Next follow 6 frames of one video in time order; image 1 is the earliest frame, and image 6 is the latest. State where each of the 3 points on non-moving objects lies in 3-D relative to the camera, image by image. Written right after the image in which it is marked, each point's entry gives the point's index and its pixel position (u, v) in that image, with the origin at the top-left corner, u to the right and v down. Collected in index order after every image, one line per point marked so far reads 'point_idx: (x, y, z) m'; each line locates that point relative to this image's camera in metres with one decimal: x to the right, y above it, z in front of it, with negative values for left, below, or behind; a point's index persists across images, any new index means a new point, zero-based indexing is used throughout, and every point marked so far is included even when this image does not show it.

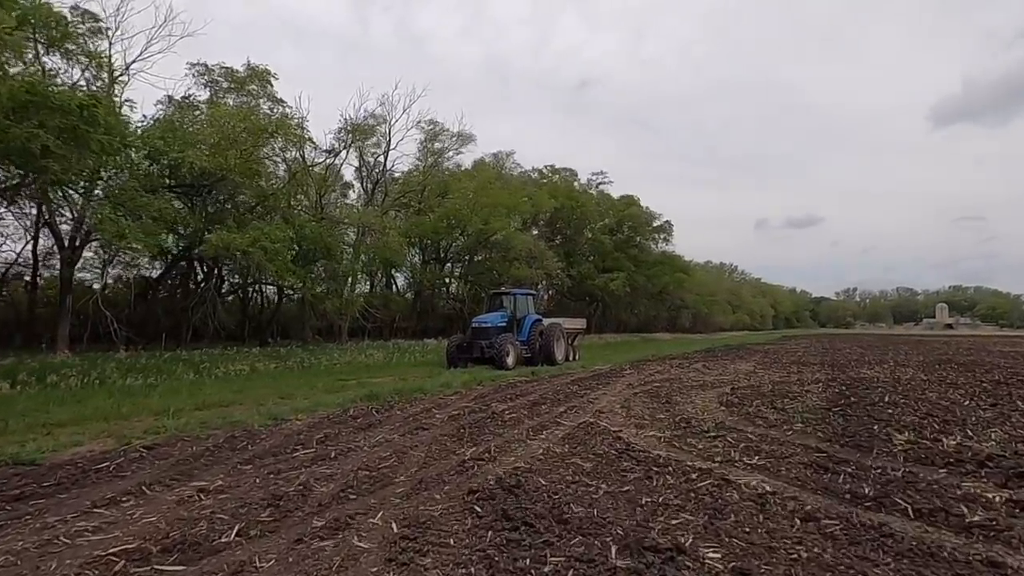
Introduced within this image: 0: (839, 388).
0: (+6.3, -1.9, +13.0) m
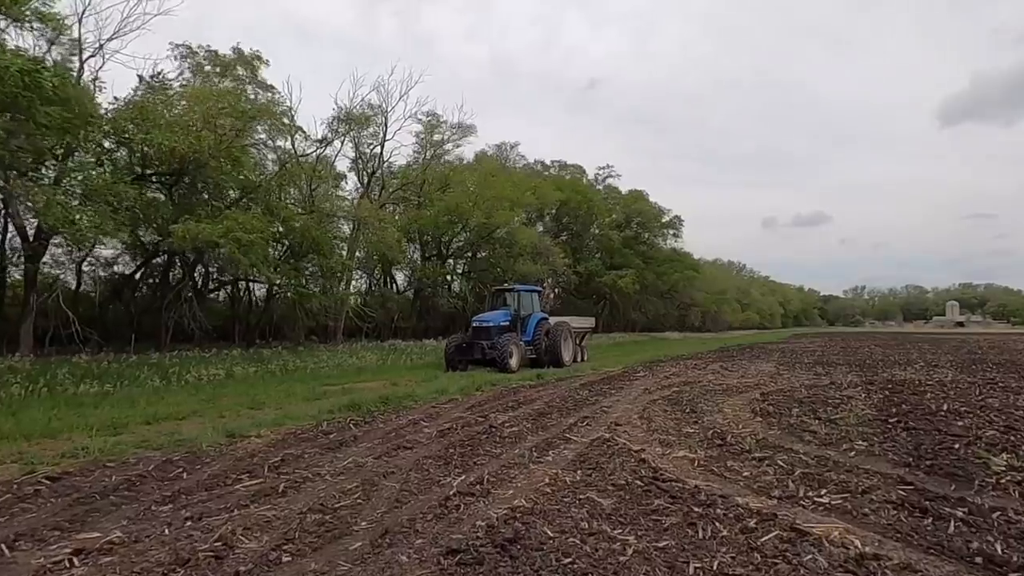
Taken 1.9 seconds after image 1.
0: (+6.3, -1.8, +11.6) m
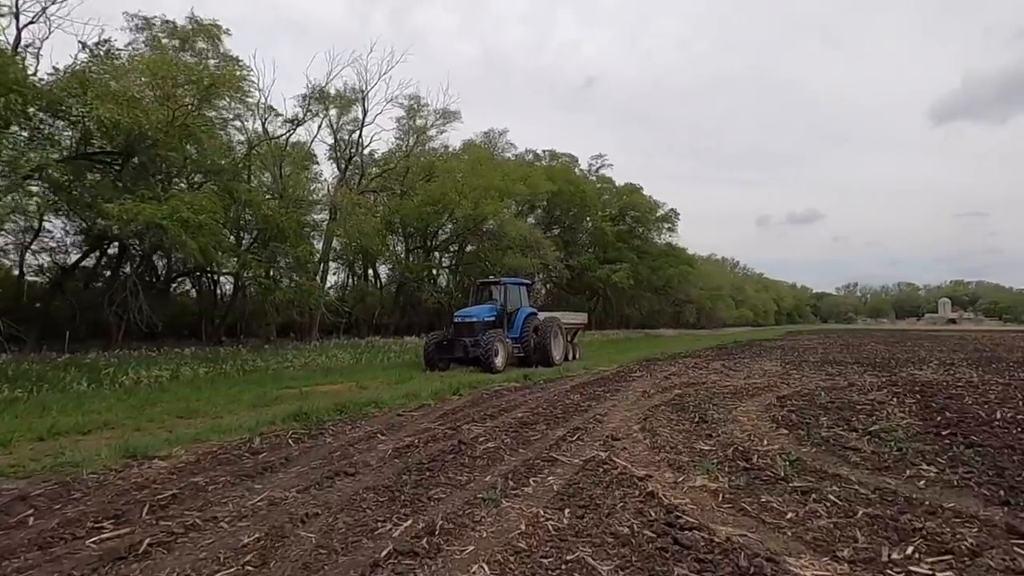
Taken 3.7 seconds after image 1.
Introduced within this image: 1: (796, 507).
0: (+6.0, -1.6, +10.2) m
1: (+1.8, -1.4, +4.4) m
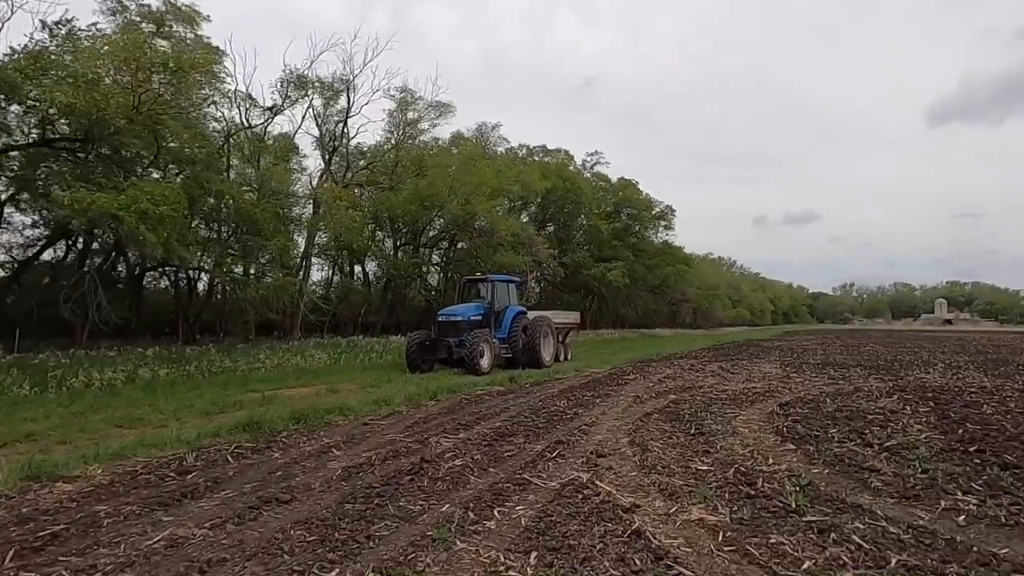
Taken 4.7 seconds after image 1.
0: (+5.7, -1.6, +9.4) m
1: (+1.6, -1.4, +3.6) m
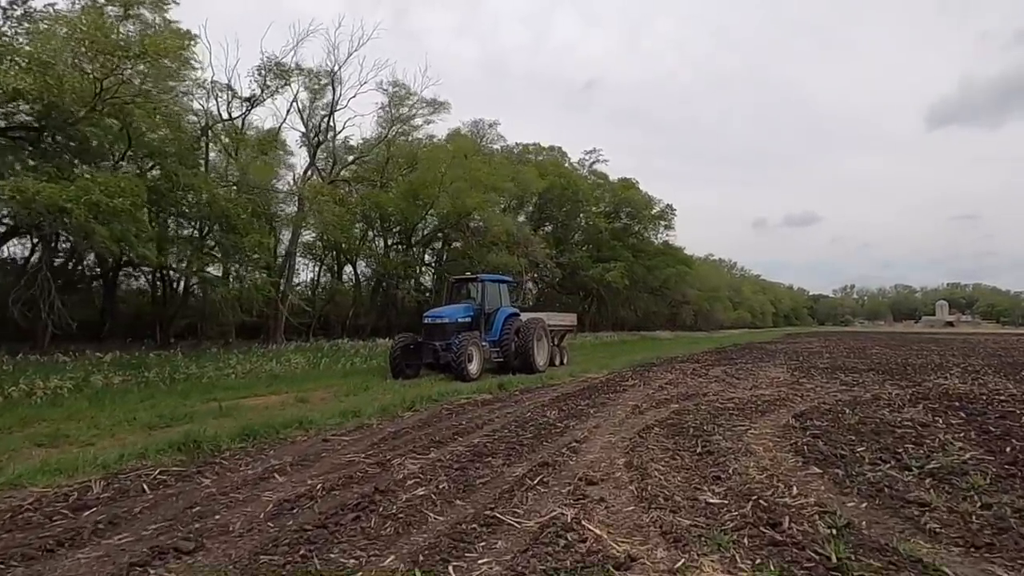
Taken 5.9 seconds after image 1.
0: (+5.5, -1.6, +8.4) m
1: (+1.4, -1.3, +2.6) m
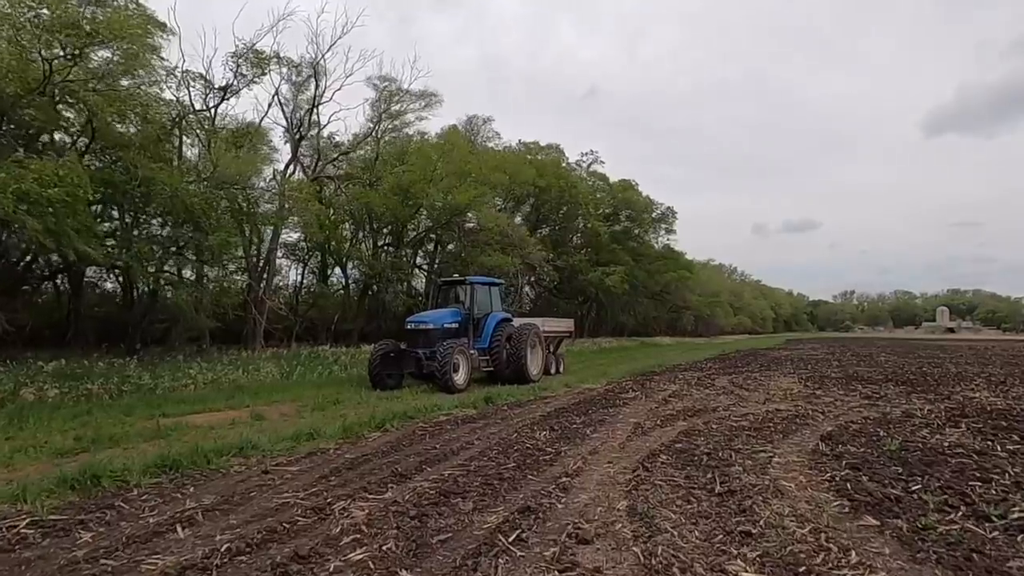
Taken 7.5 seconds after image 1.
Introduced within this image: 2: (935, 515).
0: (+5.4, -1.6, +7.2) m
1: (+1.2, -1.3, +1.4) m
2: (+2.8, -1.5, +4.5) m
